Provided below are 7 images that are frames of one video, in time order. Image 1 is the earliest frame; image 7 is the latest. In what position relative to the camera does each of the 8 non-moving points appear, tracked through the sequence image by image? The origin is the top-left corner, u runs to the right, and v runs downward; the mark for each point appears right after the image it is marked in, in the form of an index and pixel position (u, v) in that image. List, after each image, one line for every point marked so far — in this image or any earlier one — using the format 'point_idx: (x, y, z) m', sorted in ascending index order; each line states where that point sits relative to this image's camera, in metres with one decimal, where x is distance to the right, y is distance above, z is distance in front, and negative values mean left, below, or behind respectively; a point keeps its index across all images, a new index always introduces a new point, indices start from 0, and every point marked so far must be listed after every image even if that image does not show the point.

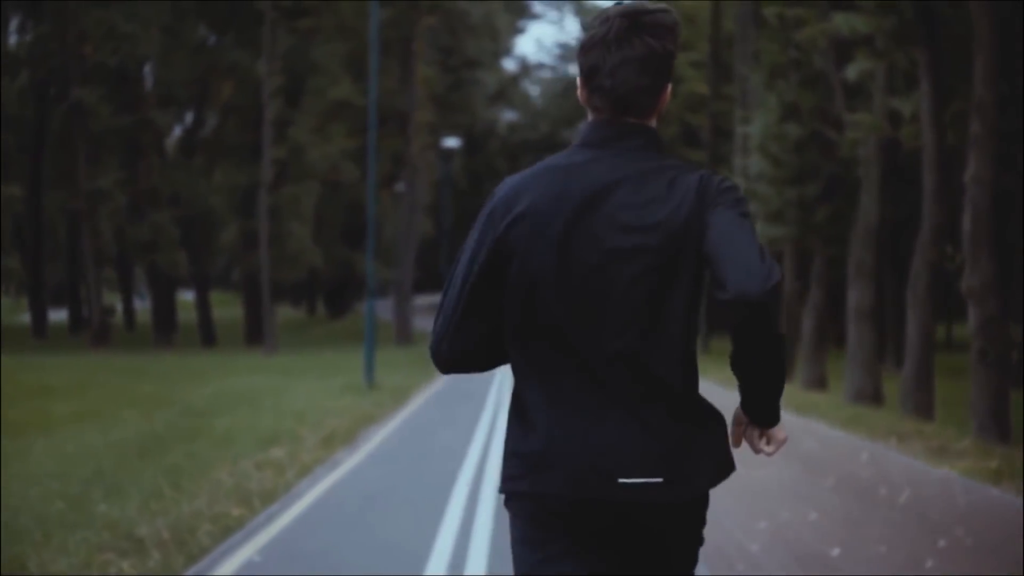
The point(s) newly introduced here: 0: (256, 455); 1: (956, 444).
0: (-3.1, -2.0, +17.5) m
1: (+5.1, -1.8, +16.4) m
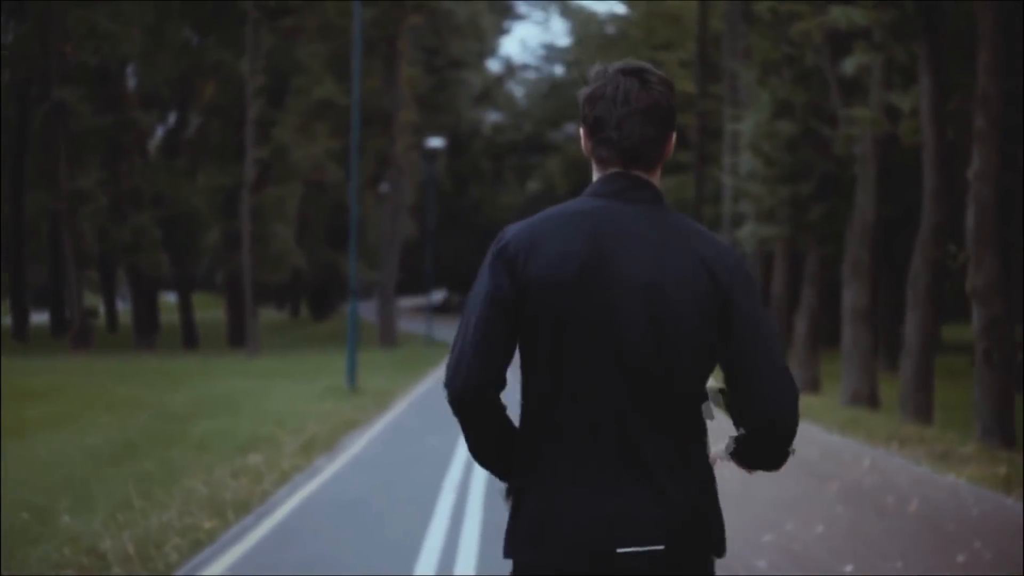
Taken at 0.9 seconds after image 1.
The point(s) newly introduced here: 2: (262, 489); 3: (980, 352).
0: (-3.2, -2.0, +16.8) m
1: (+4.9, -1.8, +15.9) m
2: (-2.4, -1.9, +14.0) m
3: (+5.4, -0.7, +16.6) m
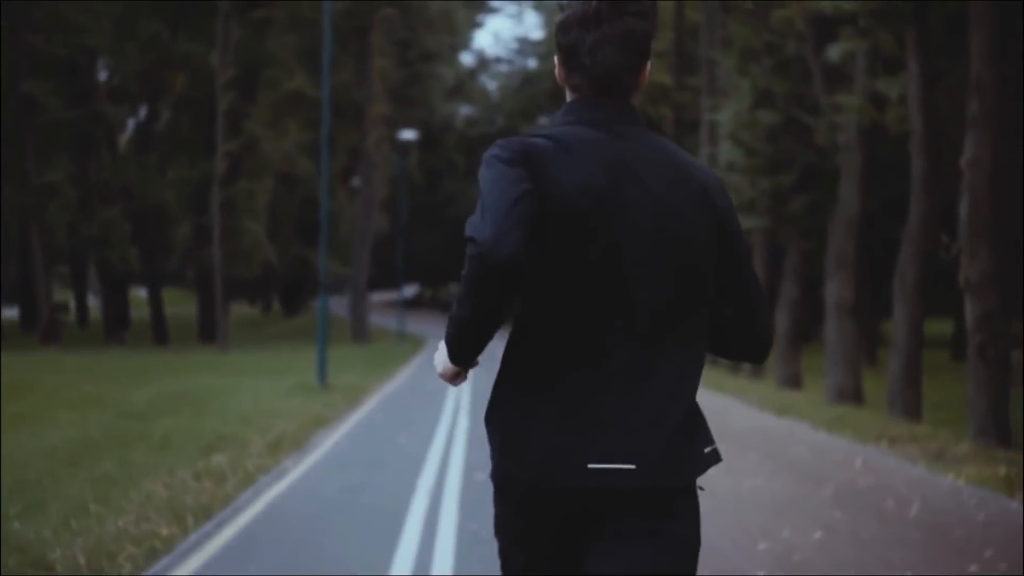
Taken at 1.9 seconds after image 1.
0: (-3.5, -1.9, +16.0) m
1: (+4.7, -1.7, +15.3) m
2: (-2.6, -1.9, +13.3) m
3: (+5.1, -0.7, +16.0) m
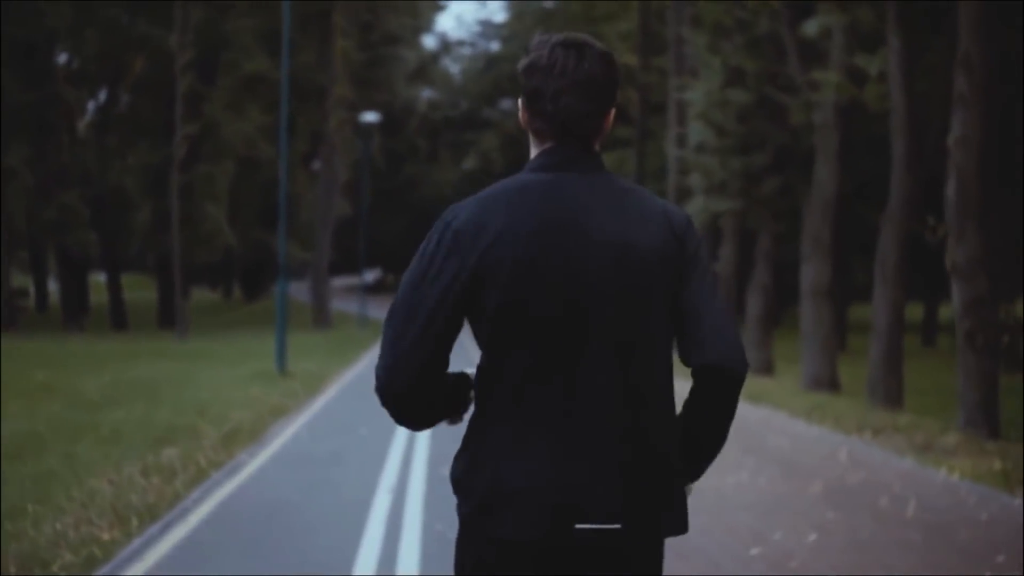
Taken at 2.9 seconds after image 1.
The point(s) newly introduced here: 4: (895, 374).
0: (-3.8, -1.8, +15.2) m
1: (+4.4, -1.5, +14.6) m
2: (-2.9, -1.7, +12.5) m
3: (+4.8, -0.5, +15.4) m
4: (+5.1, -1.1, +19.2) m
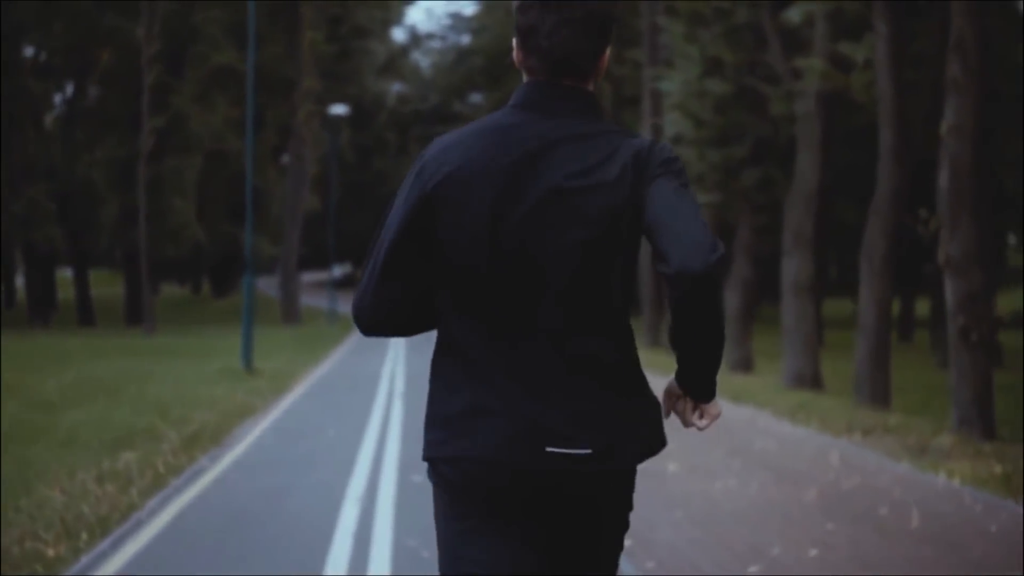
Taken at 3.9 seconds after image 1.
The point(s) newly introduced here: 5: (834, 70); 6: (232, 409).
0: (-4.1, -1.7, +14.4) m
1: (+4.1, -1.5, +14.0) m
2: (-3.1, -1.7, +11.7) m
3: (+4.5, -0.4, +14.8) m
4: (+4.7, -1.1, +18.6) m
5: (+4.2, +2.9, +19.1) m
6: (-3.8, -1.6, +19.3) m
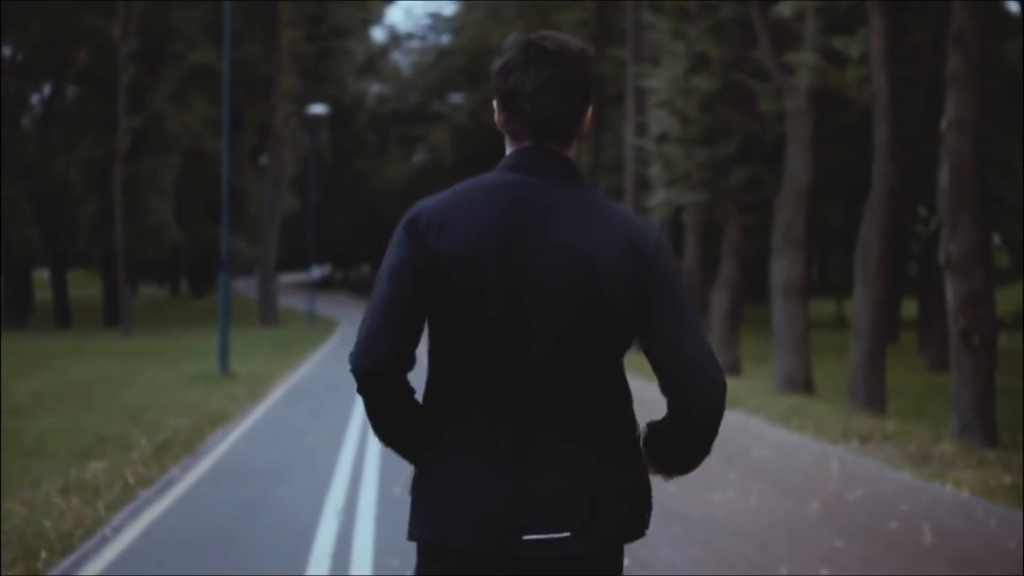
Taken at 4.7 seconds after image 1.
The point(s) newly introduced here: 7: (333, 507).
0: (-4.2, -1.8, +13.8) m
1: (+4.0, -1.5, +13.5) m
2: (-3.2, -1.7, +11.1) m
3: (+4.4, -0.5, +14.3) m
4: (+4.5, -1.1, +18.1) m
5: (+4.0, +2.9, +18.6) m
6: (-4.0, -1.7, +18.6) m
7: (-1.4, -1.7, +11.0) m
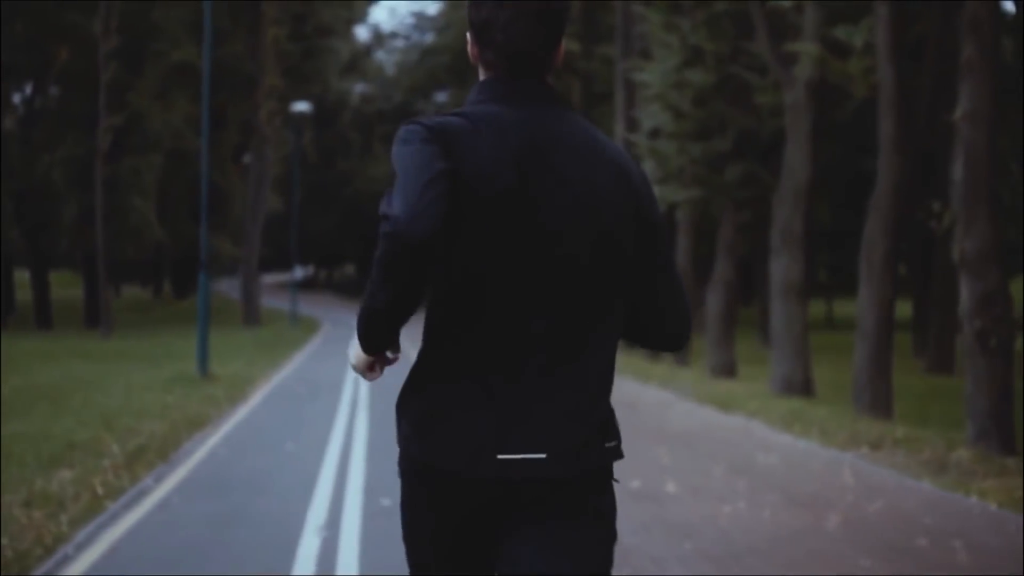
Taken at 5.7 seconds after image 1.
0: (-4.3, -1.7, +13.0) m
1: (+3.9, -1.5, +12.8) m
2: (-3.3, -1.7, +10.4) m
3: (+4.3, -0.4, +13.6) m
4: (+4.4, -1.1, +17.4) m
5: (+3.9, +2.9, +17.9) m
6: (-4.1, -1.6, +17.9) m
7: (-1.4, -1.7, +10.2) m
